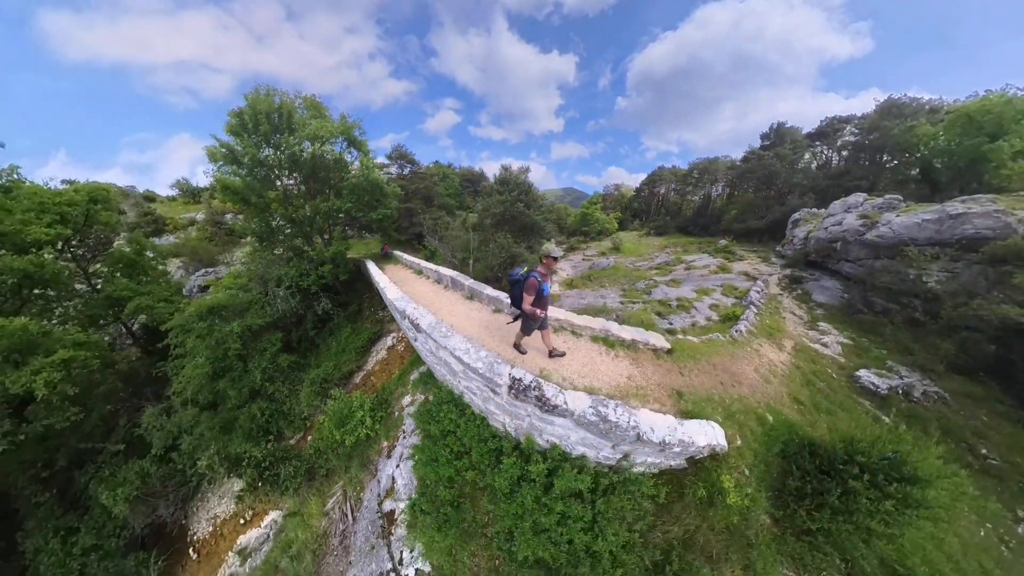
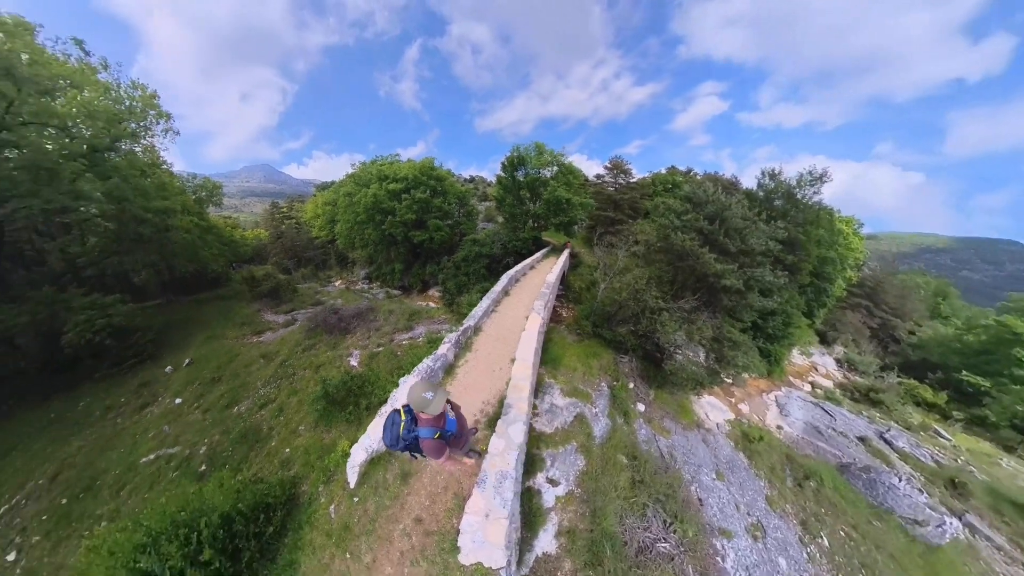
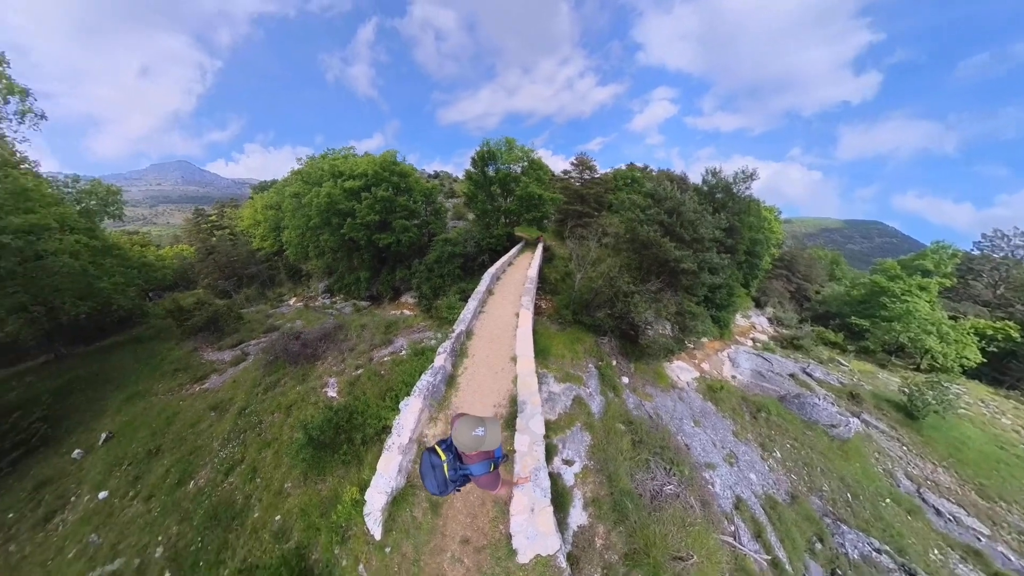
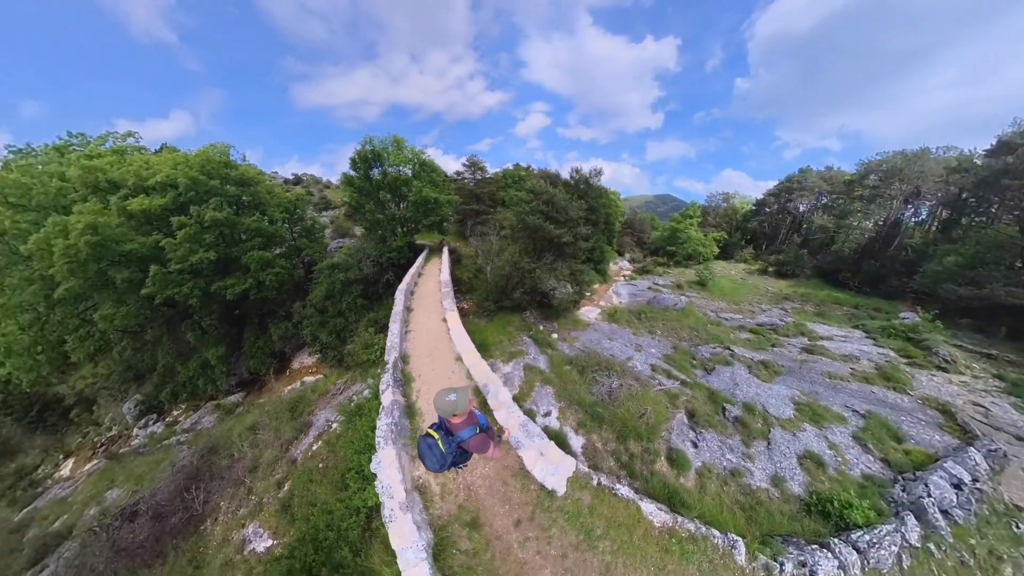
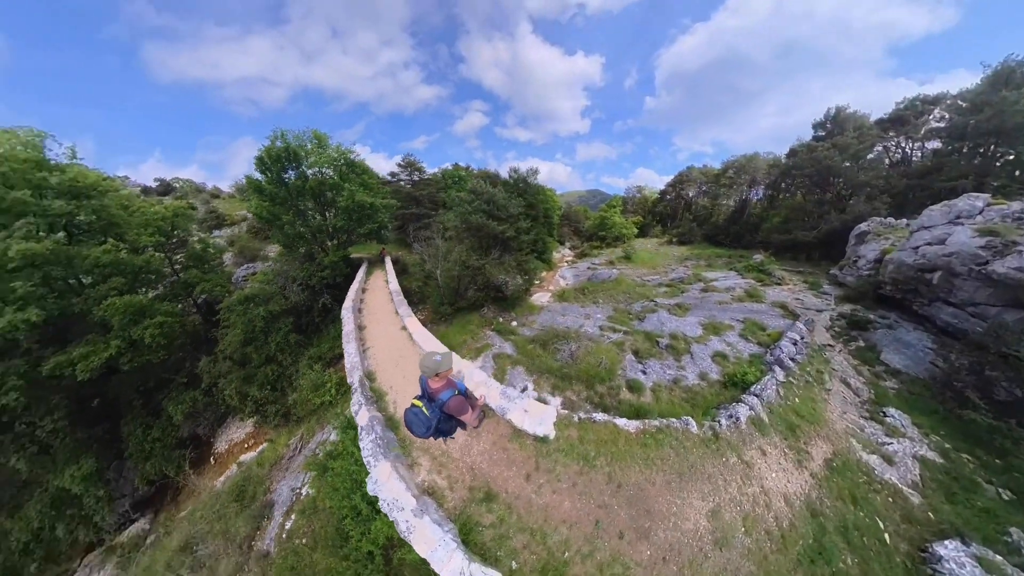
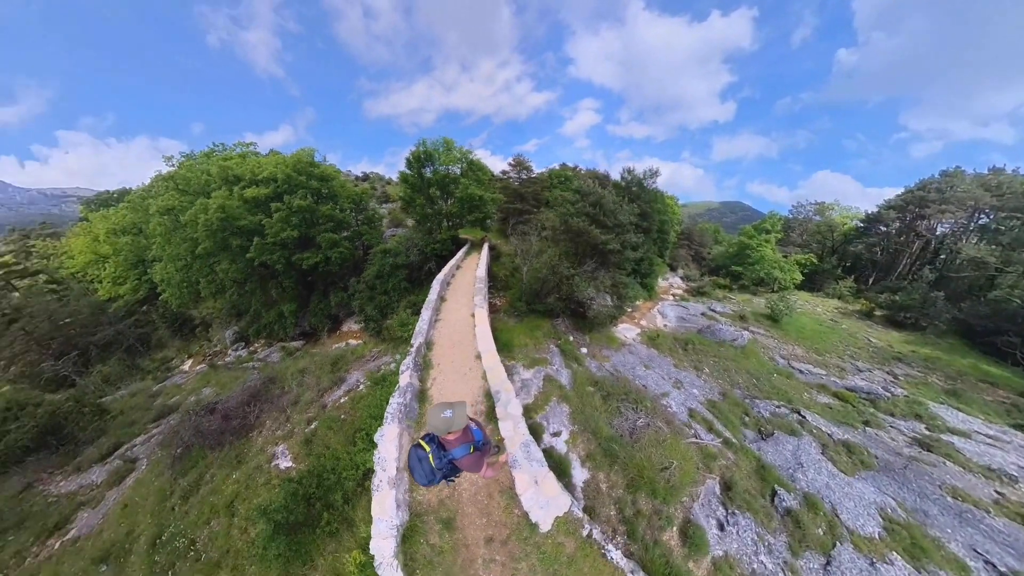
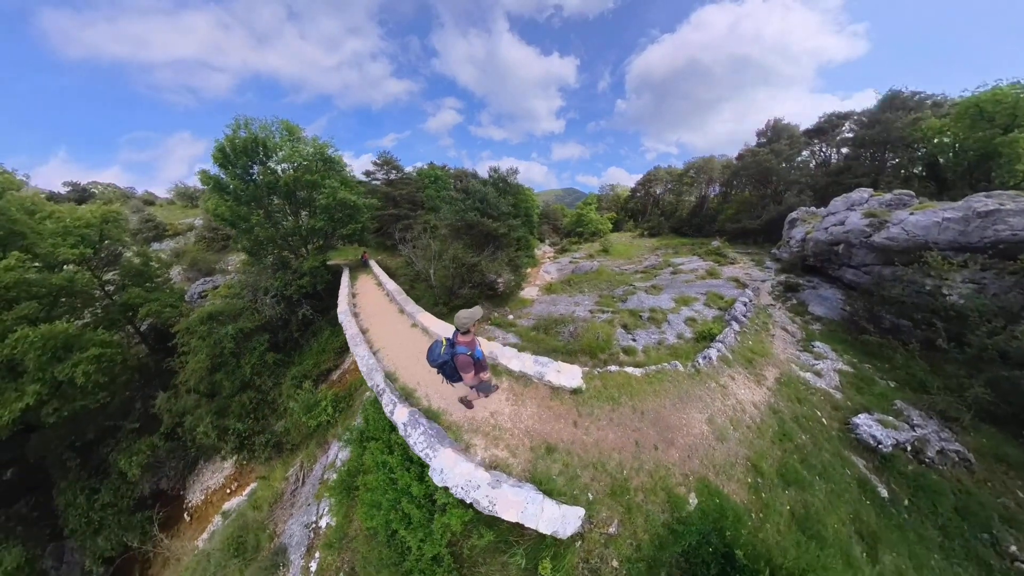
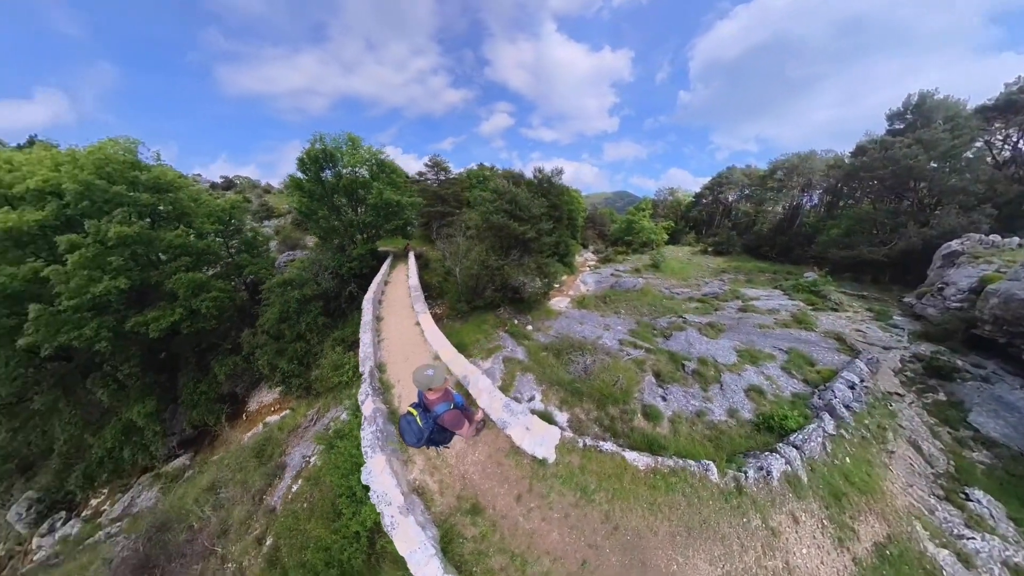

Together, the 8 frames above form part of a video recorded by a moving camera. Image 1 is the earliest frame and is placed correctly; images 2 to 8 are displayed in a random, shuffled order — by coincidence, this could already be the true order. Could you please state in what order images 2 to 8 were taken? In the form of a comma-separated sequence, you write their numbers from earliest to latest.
7, 5, 8, 4, 6, 3, 2
